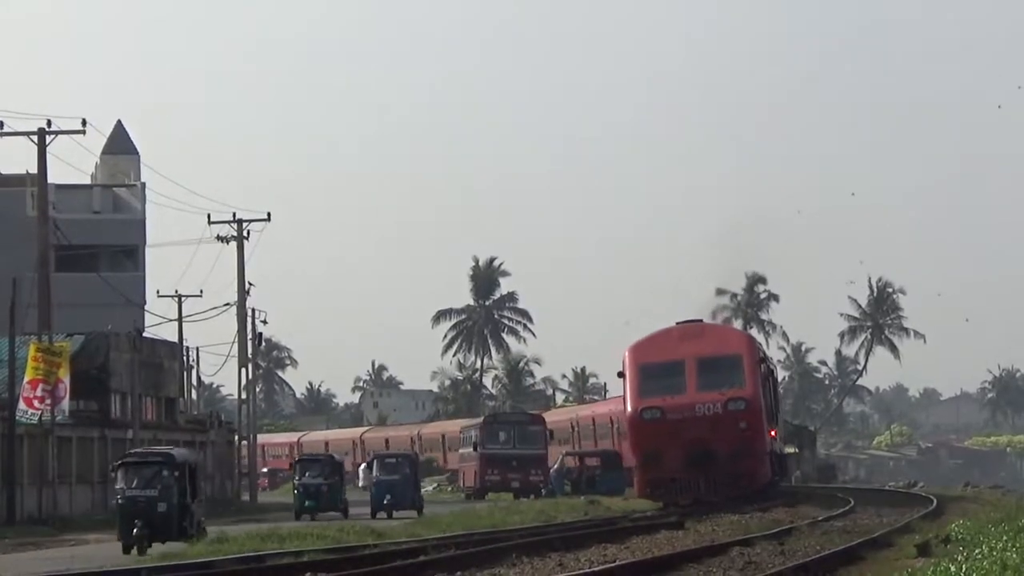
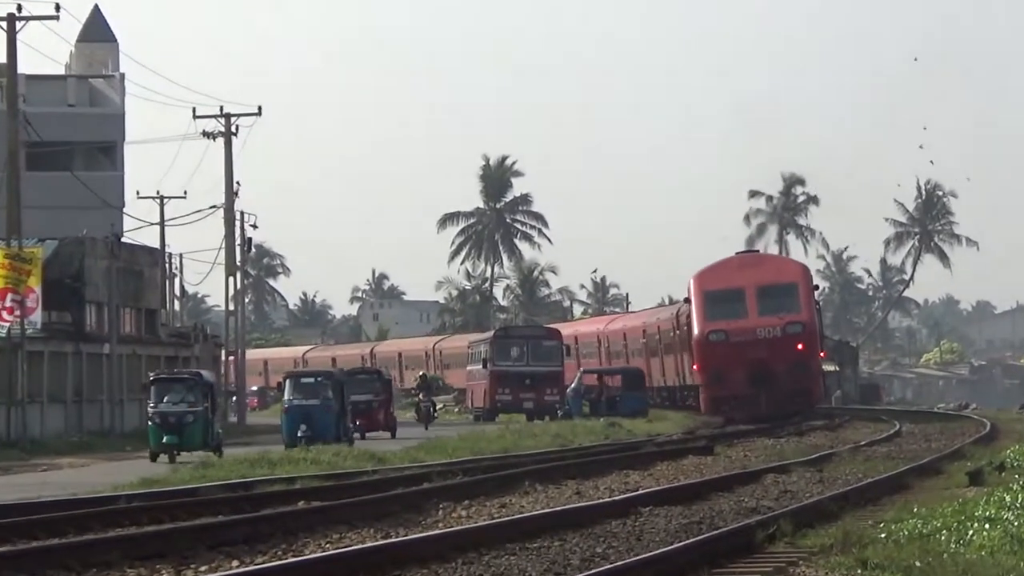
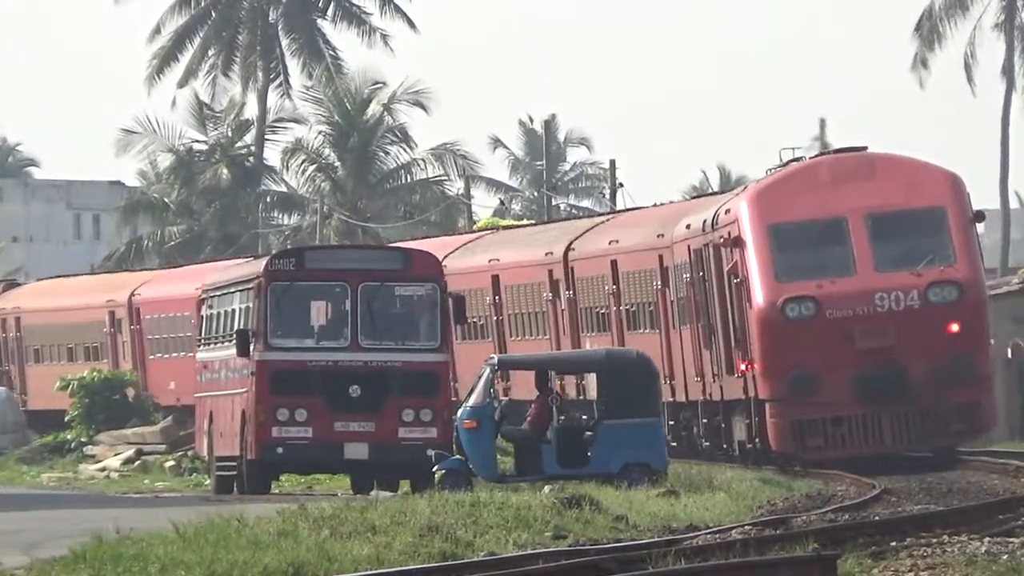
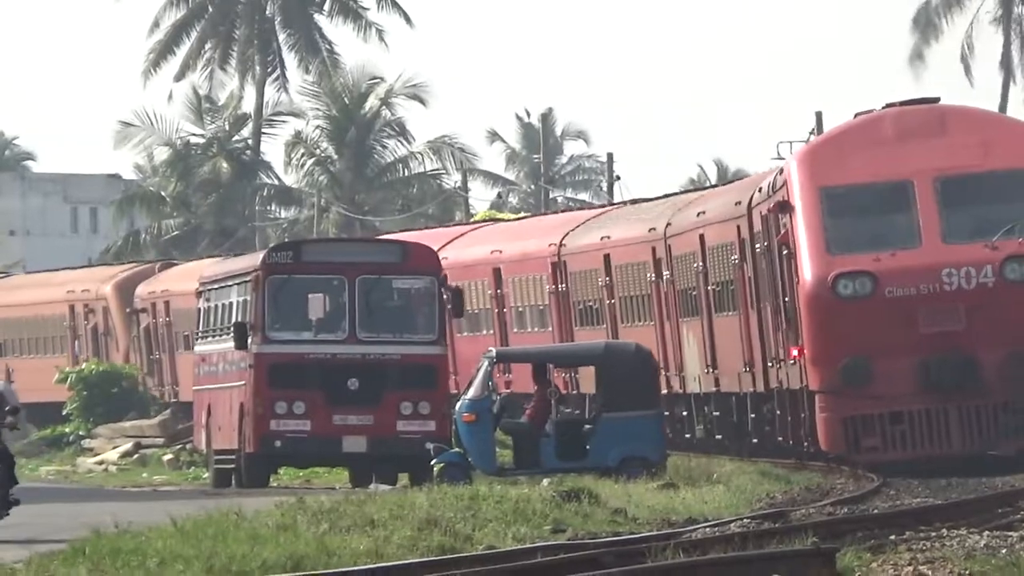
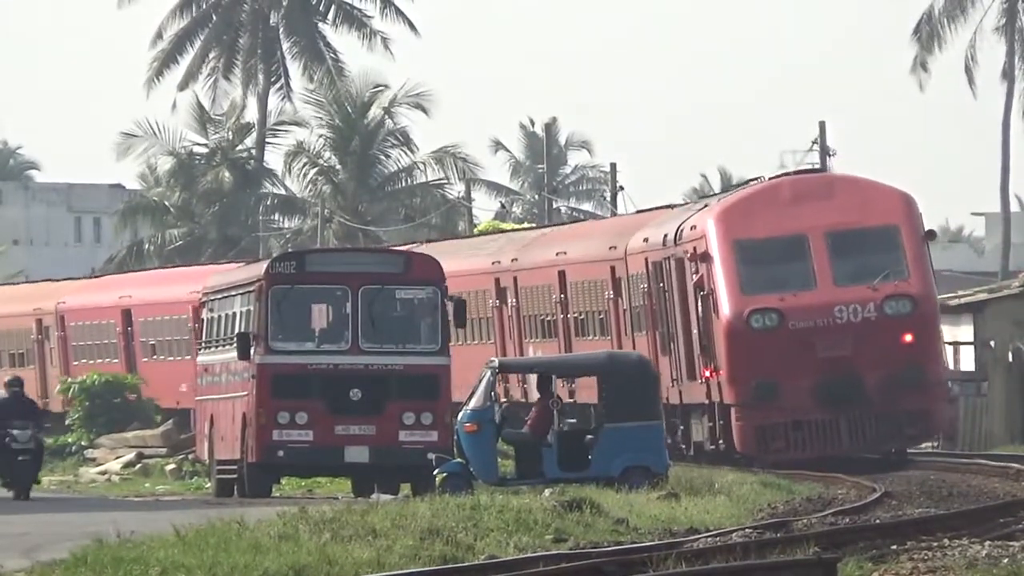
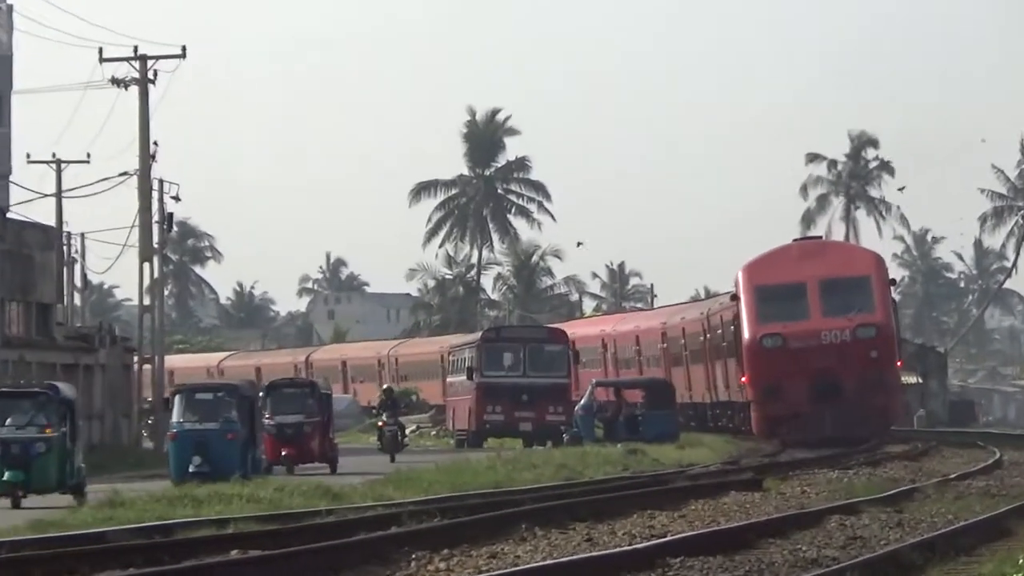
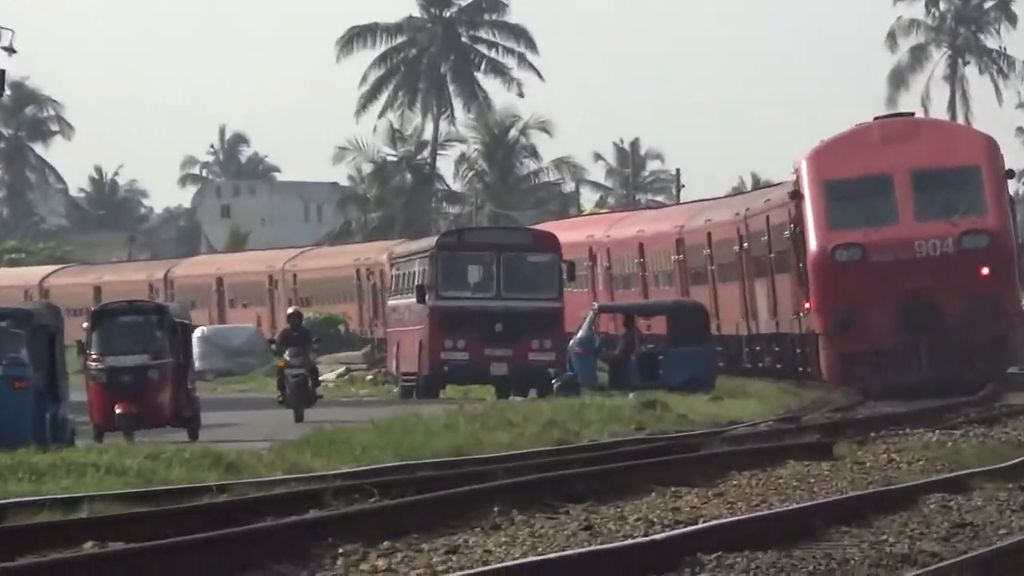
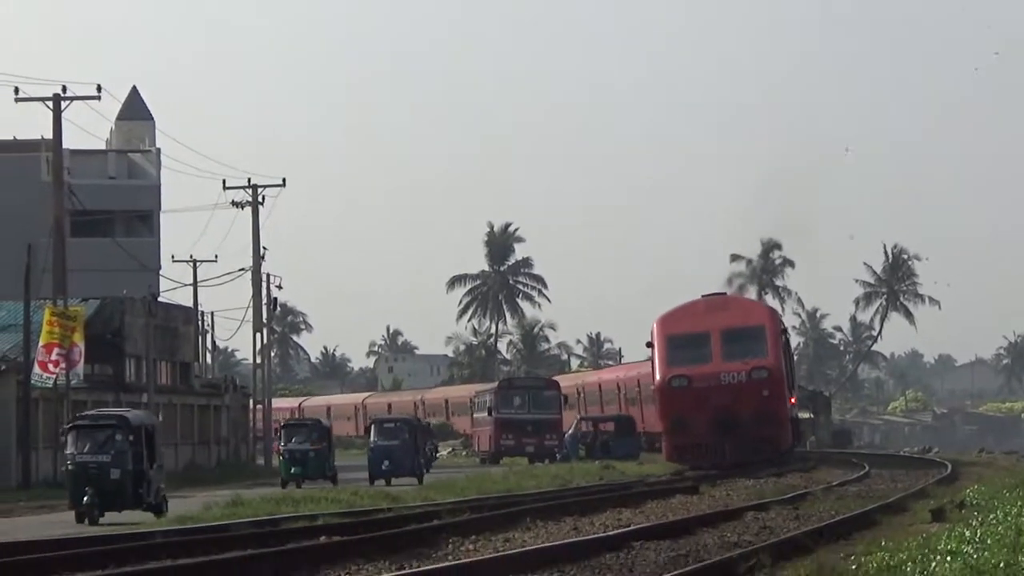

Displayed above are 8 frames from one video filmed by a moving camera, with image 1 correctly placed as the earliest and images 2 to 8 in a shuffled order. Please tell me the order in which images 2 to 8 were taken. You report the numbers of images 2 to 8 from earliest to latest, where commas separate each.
8, 2, 6, 7, 4, 3, 5
